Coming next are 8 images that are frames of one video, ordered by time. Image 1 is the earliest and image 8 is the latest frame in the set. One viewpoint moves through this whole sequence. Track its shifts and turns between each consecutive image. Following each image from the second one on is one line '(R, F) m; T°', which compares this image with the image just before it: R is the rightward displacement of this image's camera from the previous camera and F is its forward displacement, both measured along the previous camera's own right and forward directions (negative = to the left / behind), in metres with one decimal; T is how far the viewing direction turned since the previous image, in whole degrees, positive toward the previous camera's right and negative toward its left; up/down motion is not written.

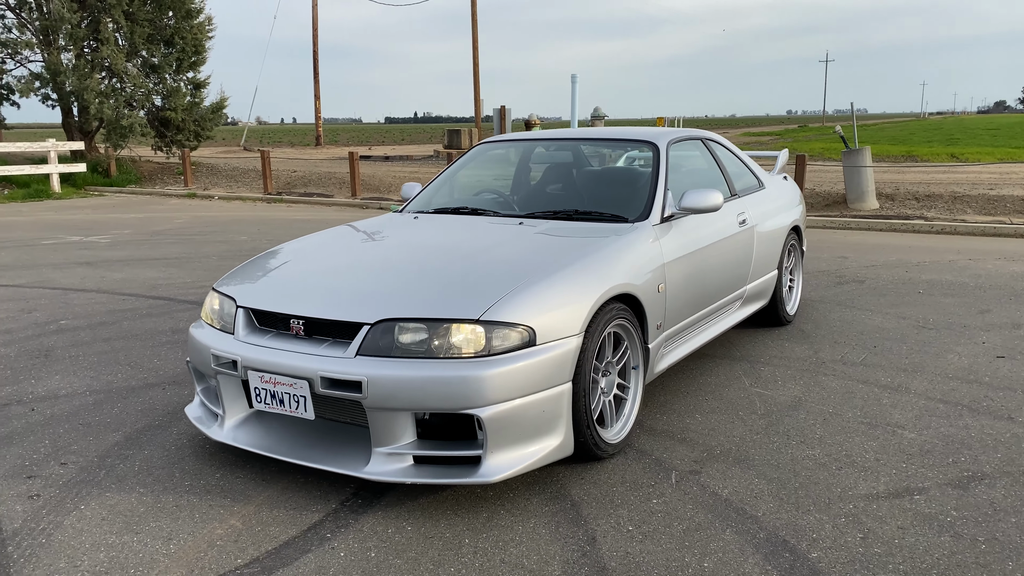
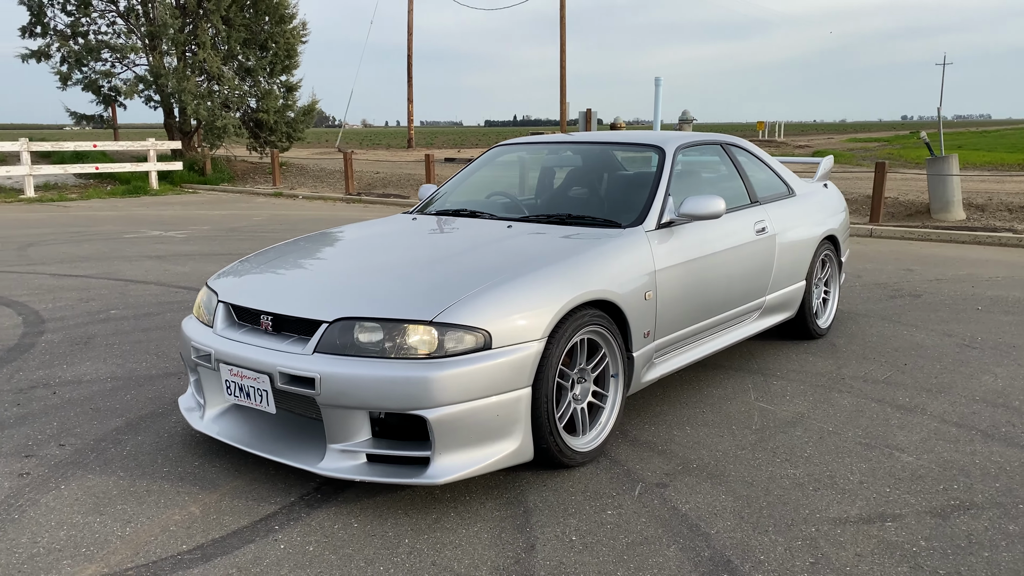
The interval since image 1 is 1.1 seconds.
(+0.4, 0.0) m; -6°
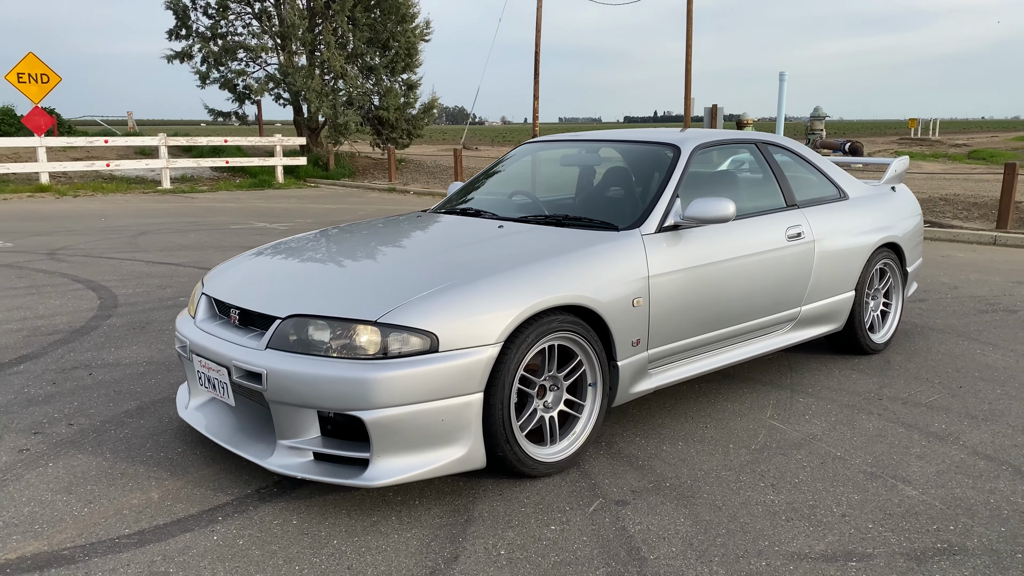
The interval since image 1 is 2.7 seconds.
(+0.6, +0.1) m; -9°
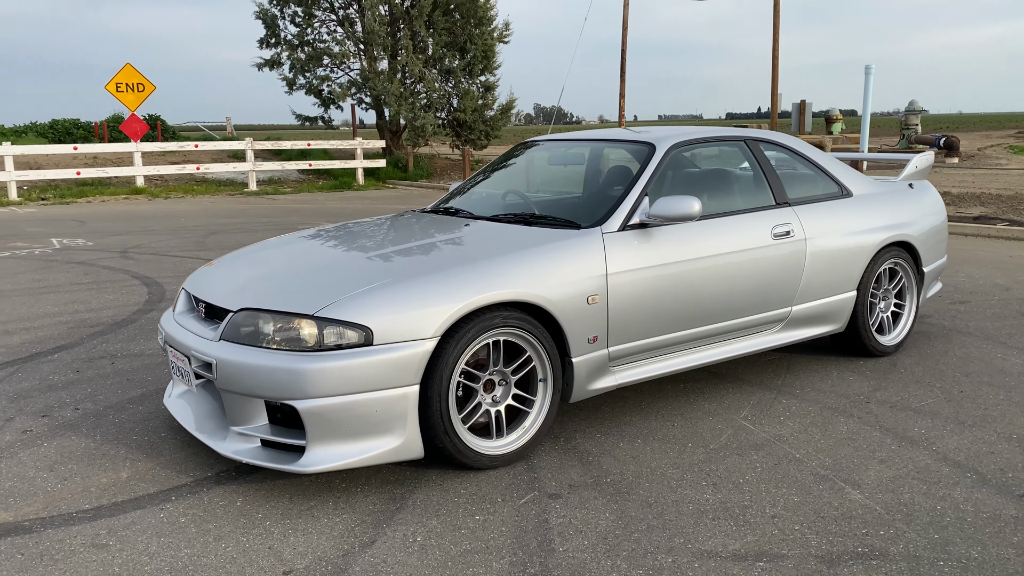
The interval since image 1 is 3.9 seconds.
(+0.5, 0.0) m; -6°
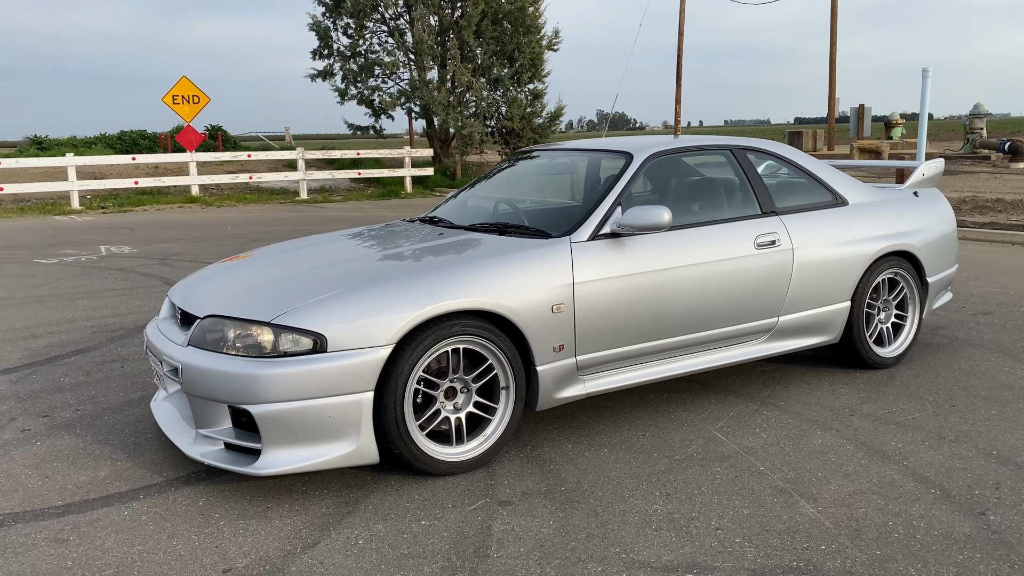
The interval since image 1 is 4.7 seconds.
(+0.4, 0.0) m; -4°
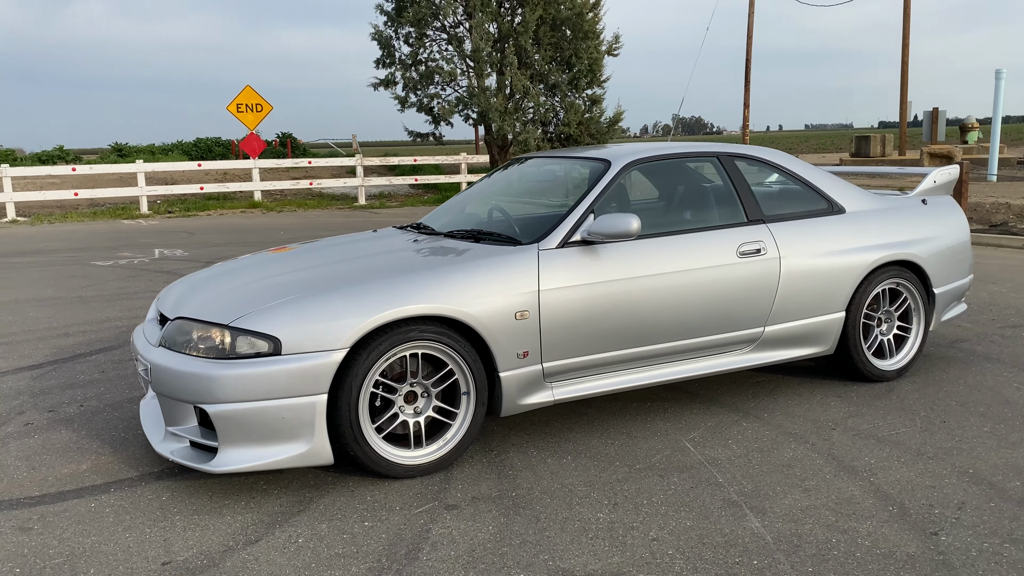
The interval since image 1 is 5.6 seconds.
(+0.4, 0.0) m; -5°
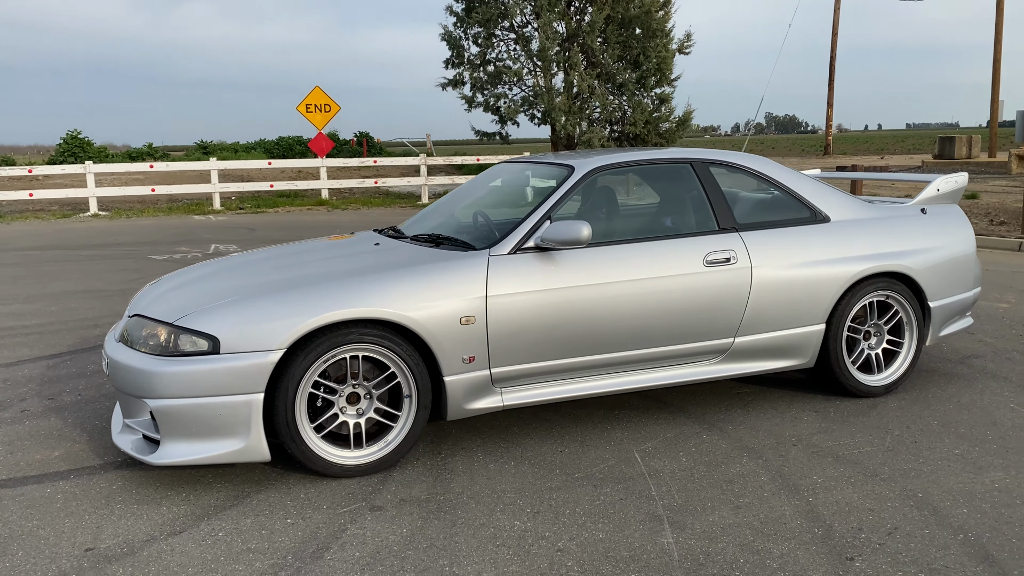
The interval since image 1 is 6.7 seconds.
(+0.5, 0.0) m; -6°
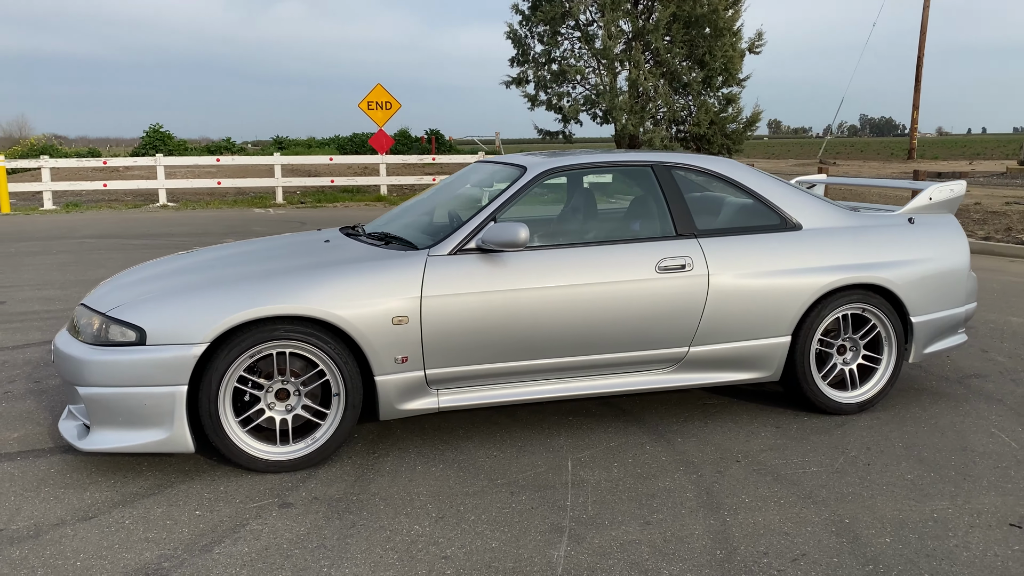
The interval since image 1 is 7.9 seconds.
(+0.6, +0.1) m; -5°
